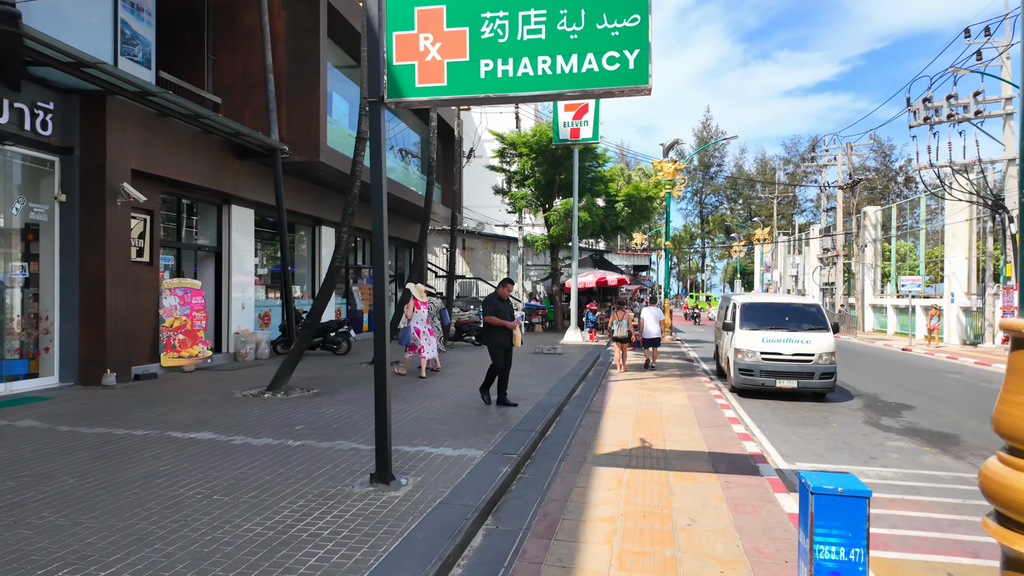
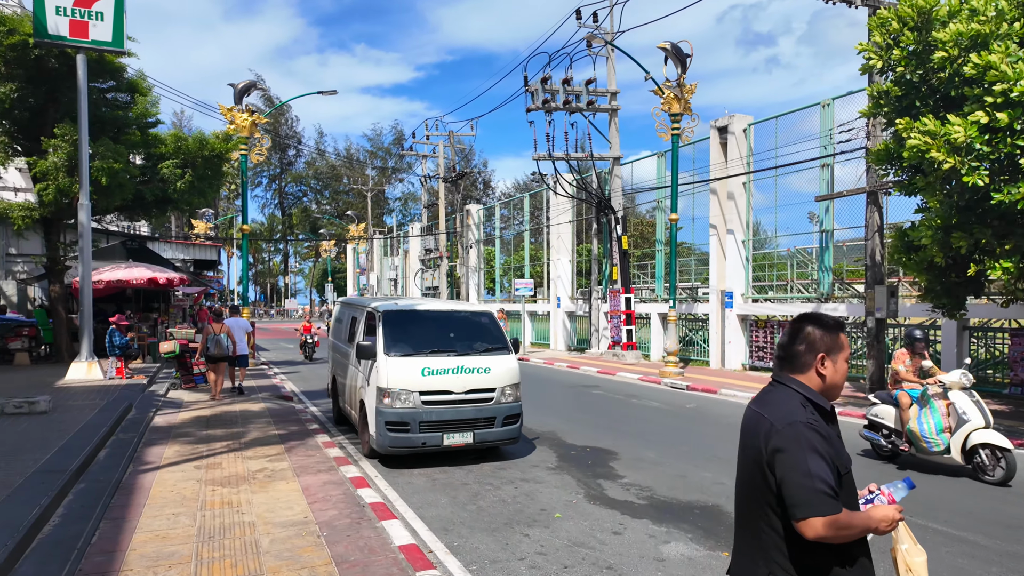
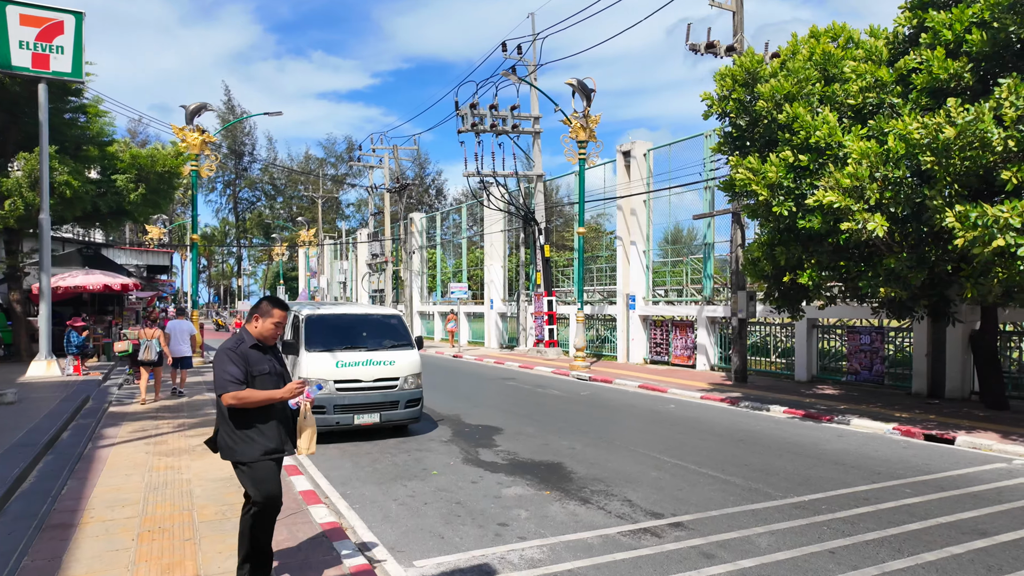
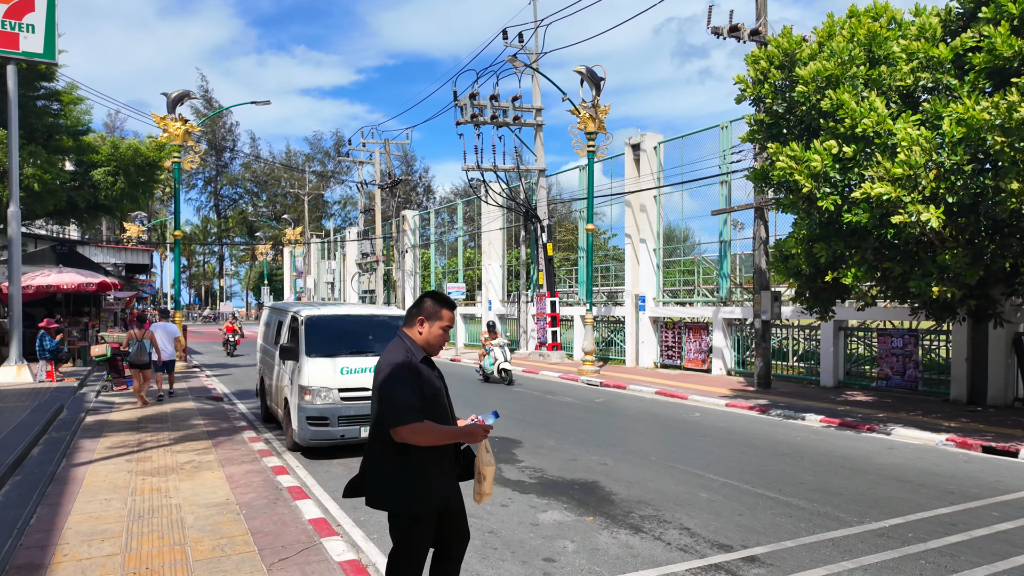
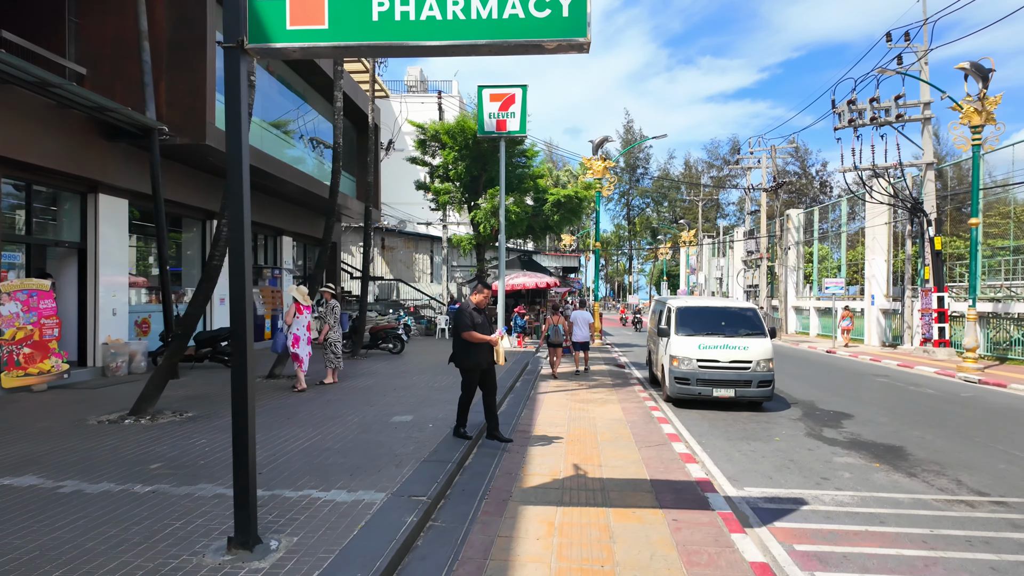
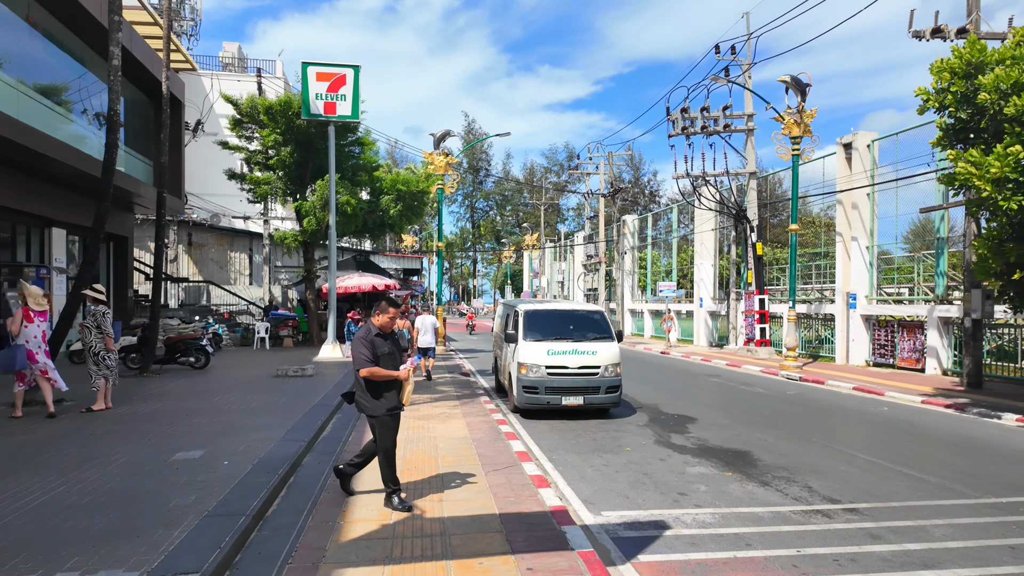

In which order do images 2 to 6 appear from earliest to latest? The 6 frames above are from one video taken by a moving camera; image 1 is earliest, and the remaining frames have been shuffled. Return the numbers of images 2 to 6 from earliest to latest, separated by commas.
5, 6, 3, 4, 2
